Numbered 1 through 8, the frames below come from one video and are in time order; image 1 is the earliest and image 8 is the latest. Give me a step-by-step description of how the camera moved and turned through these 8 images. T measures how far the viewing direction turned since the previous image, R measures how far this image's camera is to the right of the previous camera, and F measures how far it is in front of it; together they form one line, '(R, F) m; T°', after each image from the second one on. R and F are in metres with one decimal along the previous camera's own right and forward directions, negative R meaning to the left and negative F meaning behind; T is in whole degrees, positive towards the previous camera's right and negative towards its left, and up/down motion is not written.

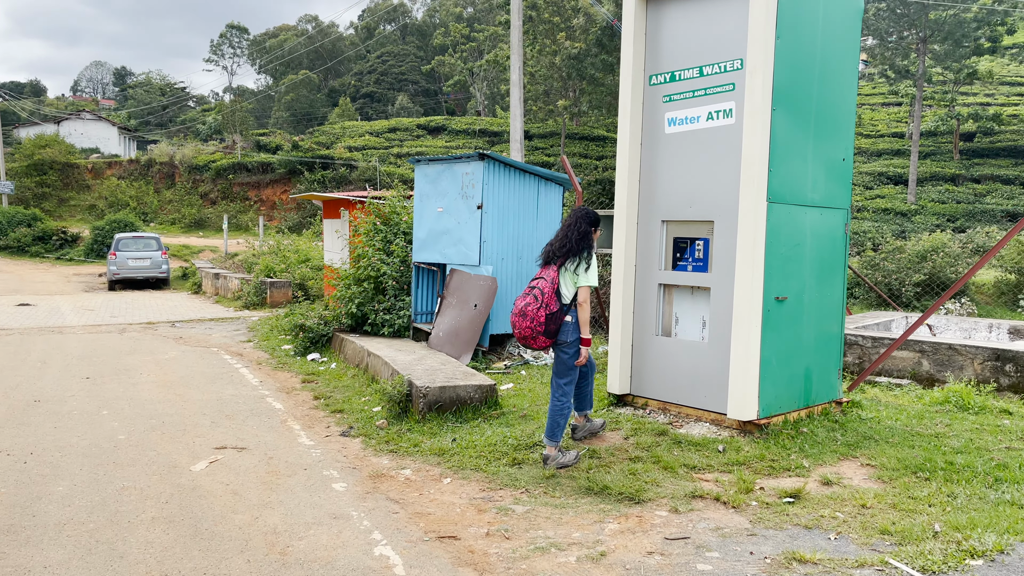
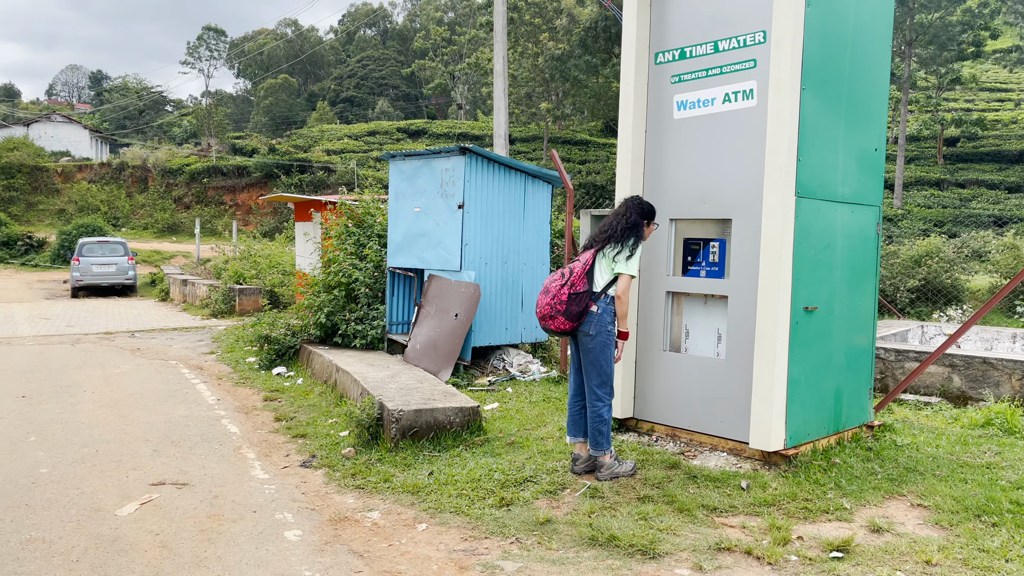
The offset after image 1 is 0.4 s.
(0.0, +0.7) m; +1°
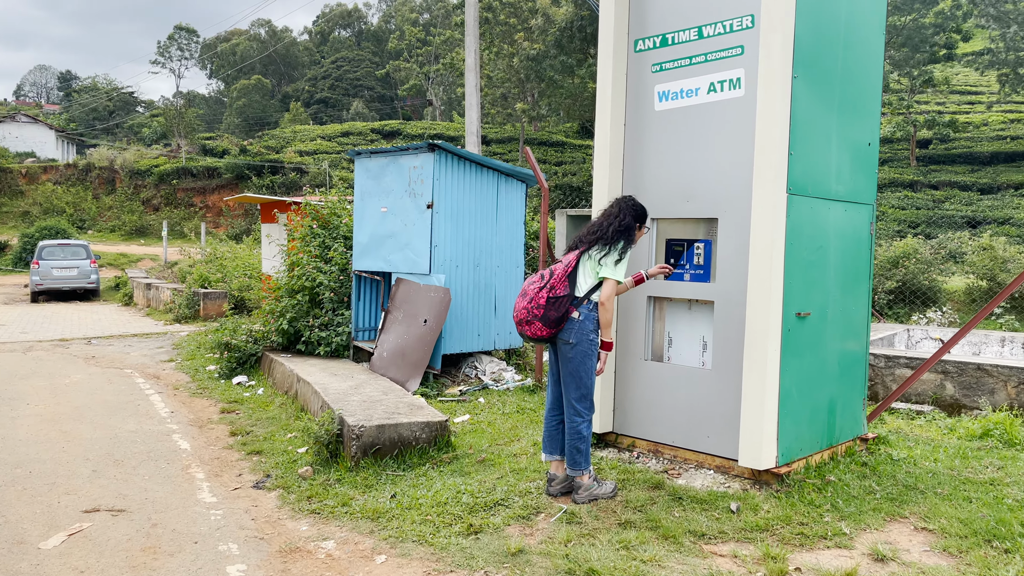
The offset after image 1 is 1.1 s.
(0.0, +0.3) m; +2°
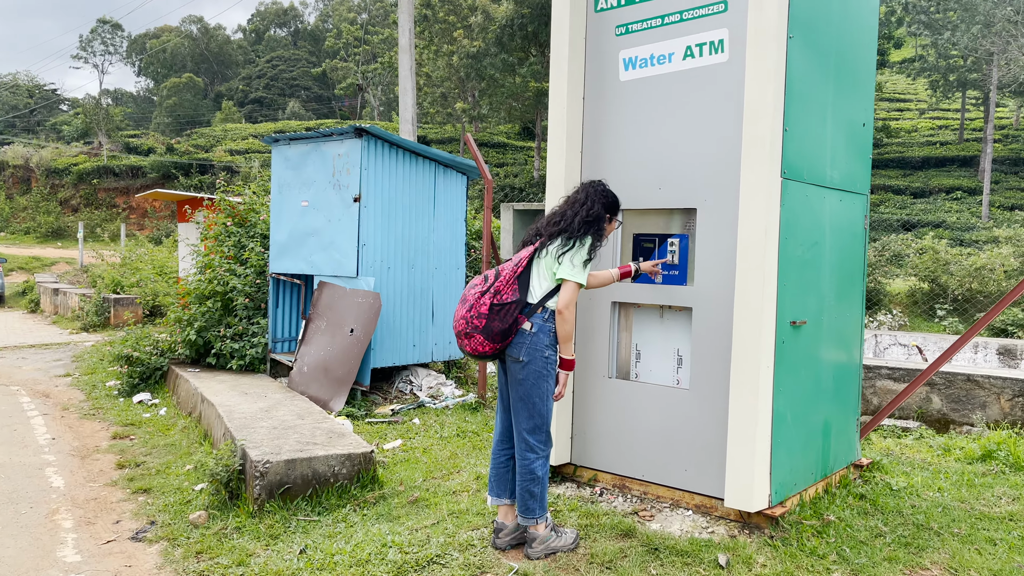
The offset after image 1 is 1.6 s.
(0.0, +0.7) m; +4°
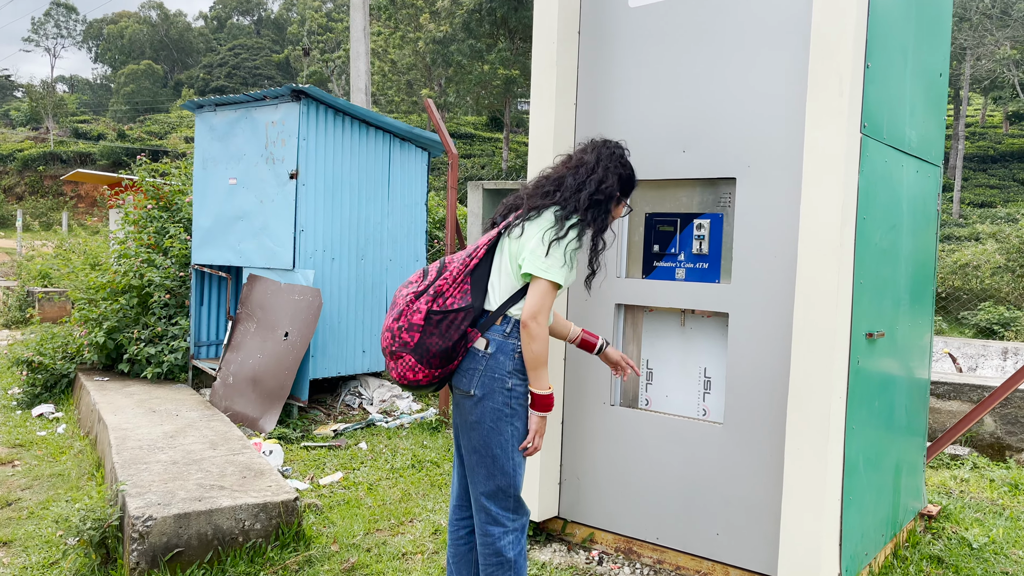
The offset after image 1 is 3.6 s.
(0.0, +0.9) m; +2°
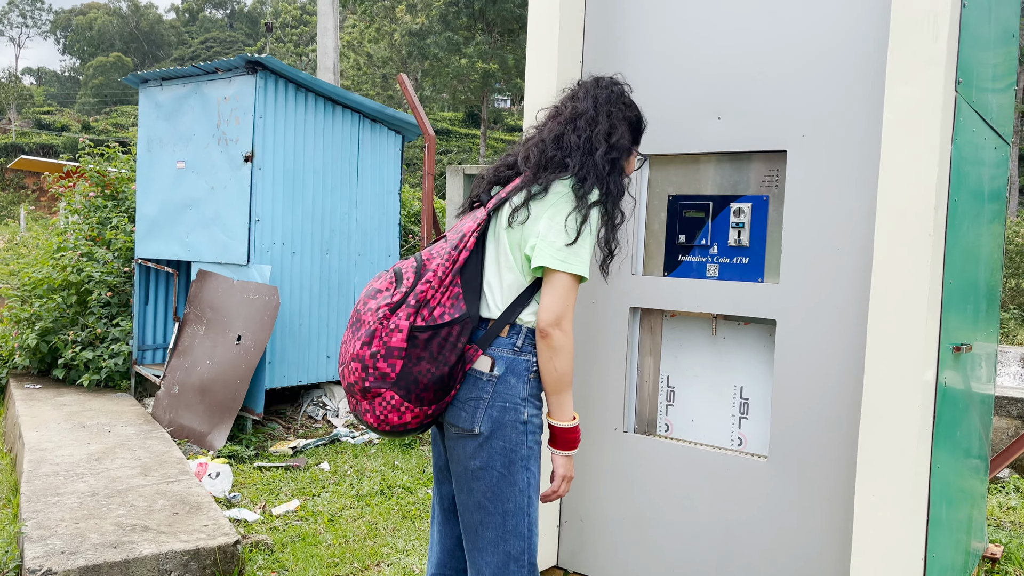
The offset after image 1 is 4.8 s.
(0.0, +0.5) m; +2°
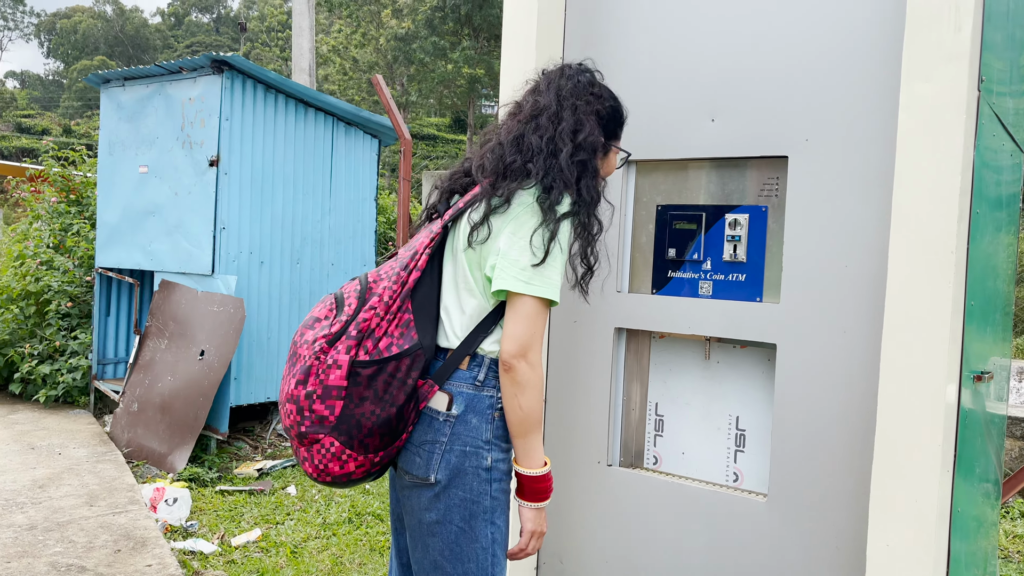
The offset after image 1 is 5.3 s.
(0.0, +0.2) m; +1°
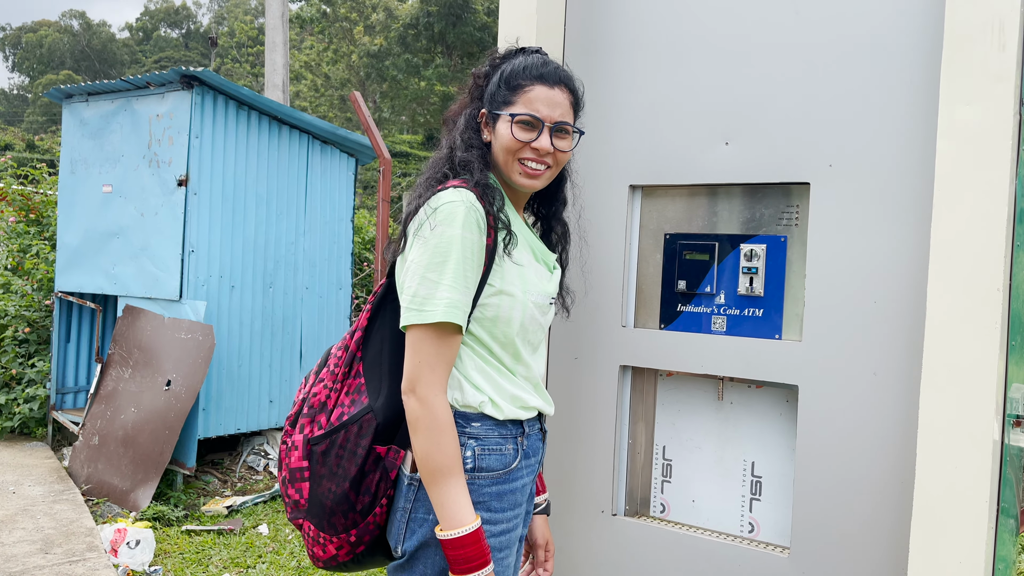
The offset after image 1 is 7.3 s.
(-0.1, +0.2) m; +2°
